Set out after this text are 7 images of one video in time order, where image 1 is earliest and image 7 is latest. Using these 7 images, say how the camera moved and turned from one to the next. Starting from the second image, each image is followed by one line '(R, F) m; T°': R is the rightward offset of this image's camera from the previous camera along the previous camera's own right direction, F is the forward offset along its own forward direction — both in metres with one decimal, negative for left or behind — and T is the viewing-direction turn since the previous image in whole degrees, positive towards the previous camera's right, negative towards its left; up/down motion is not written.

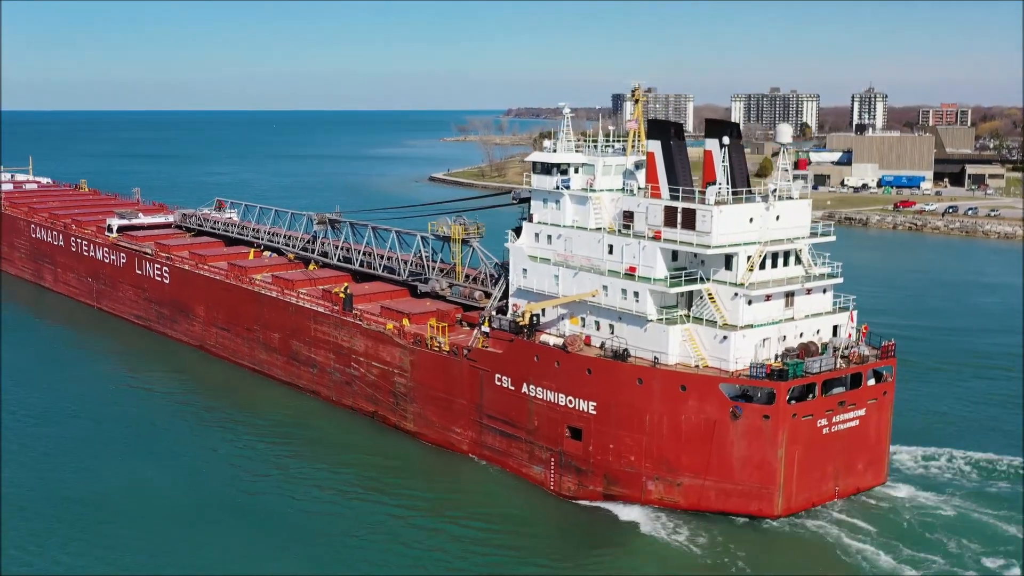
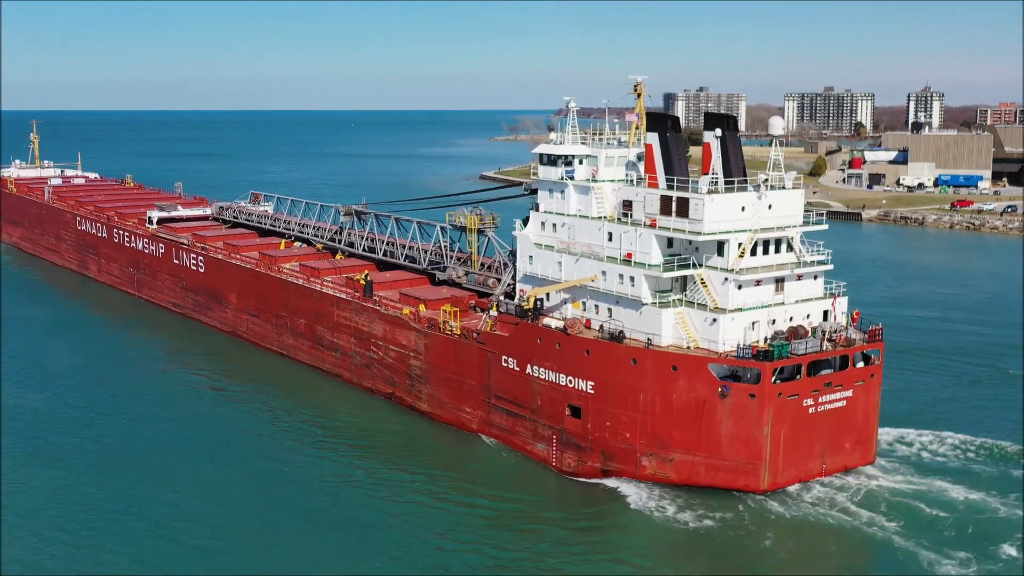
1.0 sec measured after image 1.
(+0.7, -0.8) m; -2°
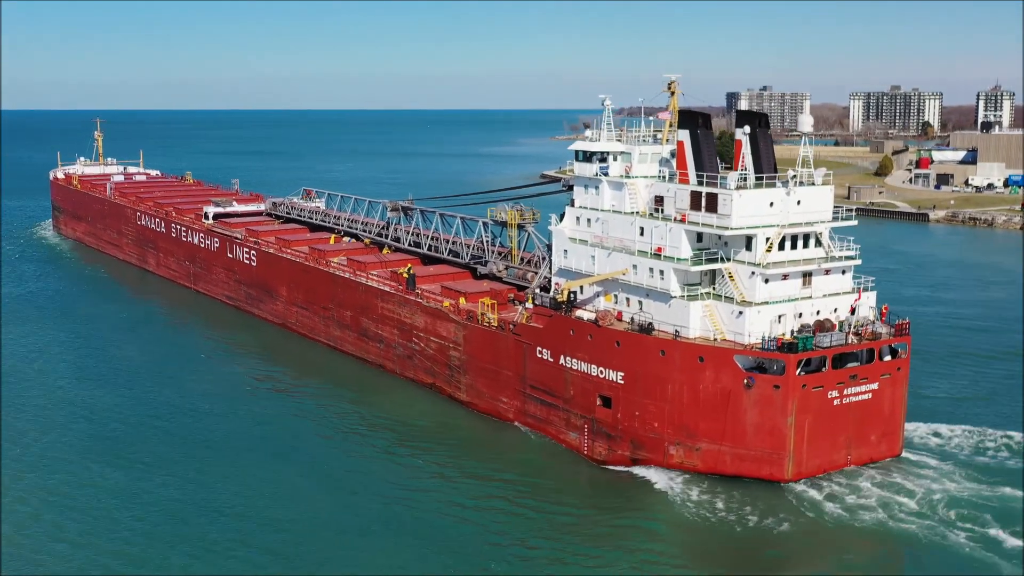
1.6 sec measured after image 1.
(+0.4, -0.6) m; -3°
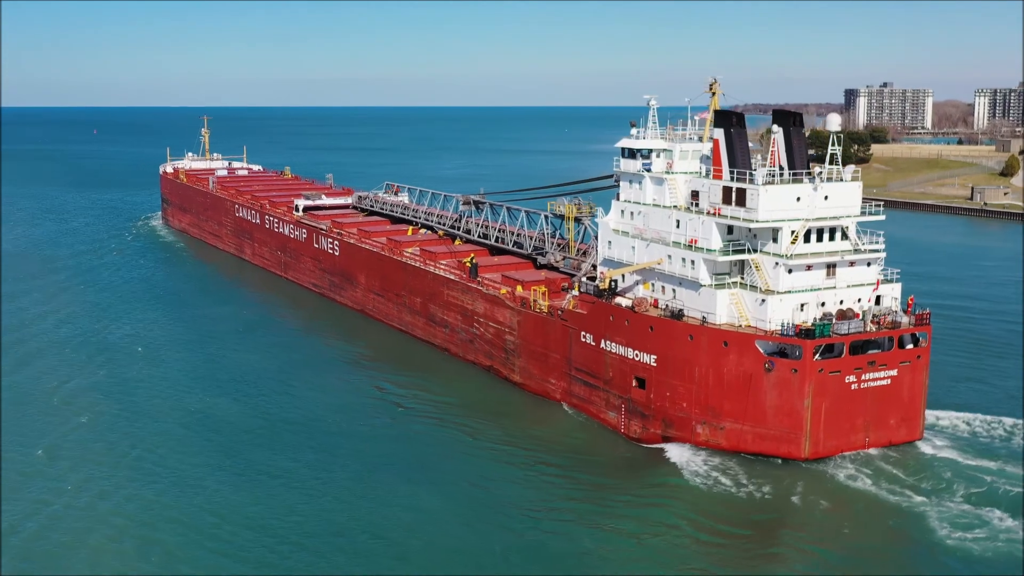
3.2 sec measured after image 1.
(+1.1, -1.4) m; -6°
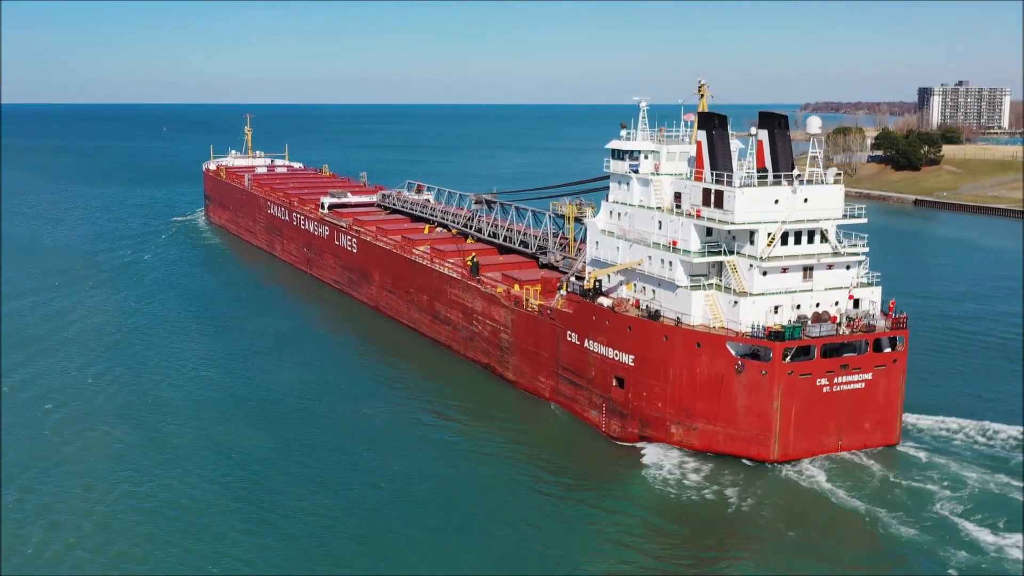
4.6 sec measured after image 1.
(+1.3, -0.3) m; -3°
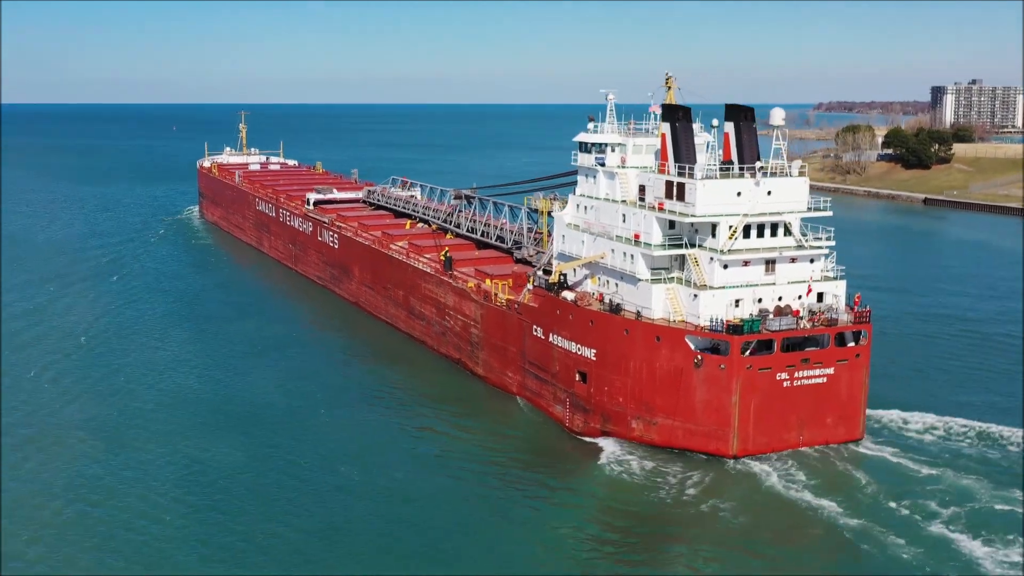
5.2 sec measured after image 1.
(+0.8, +0.2) m; 0°
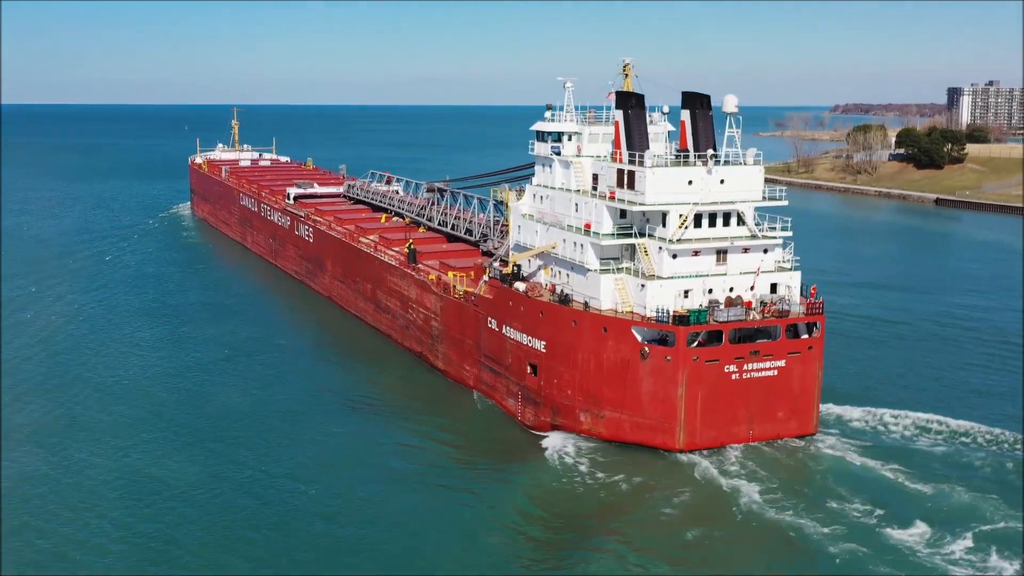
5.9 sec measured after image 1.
(+1.0, +0.4) m; 0°
